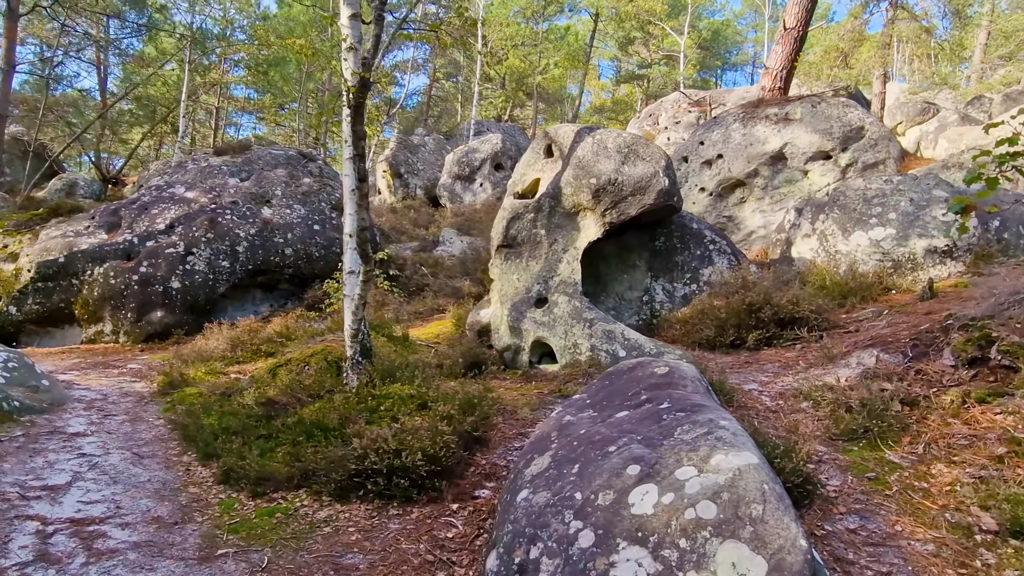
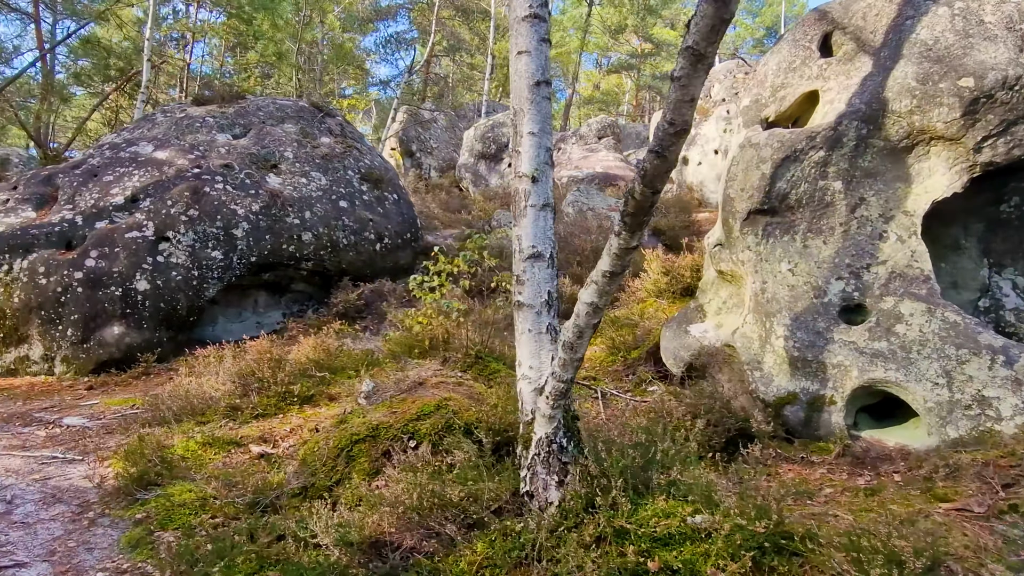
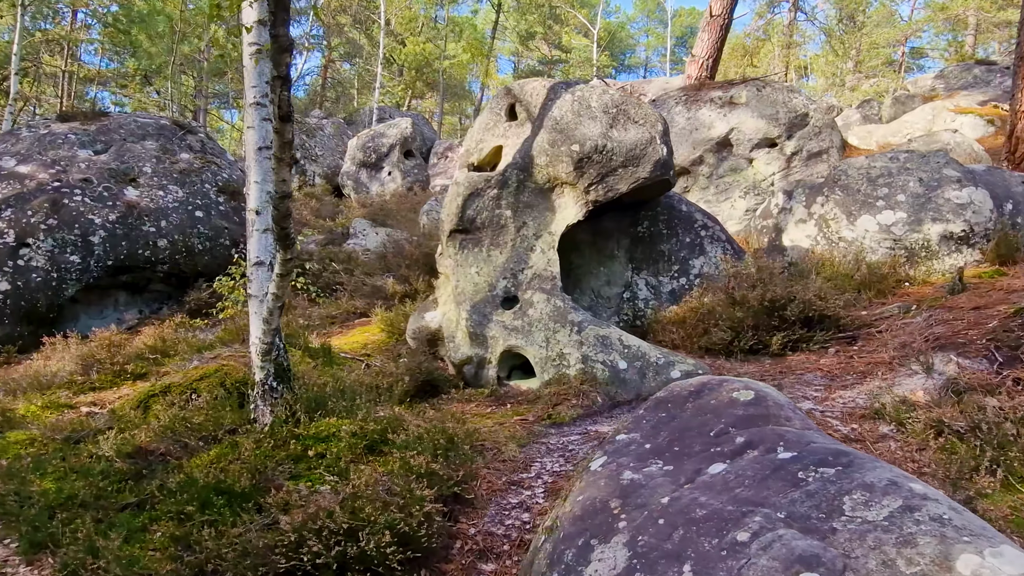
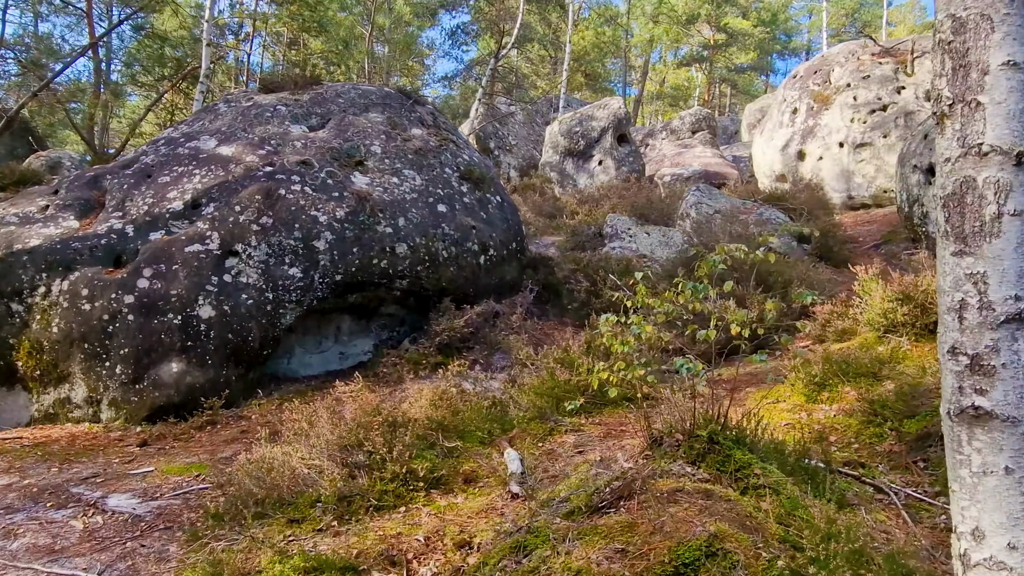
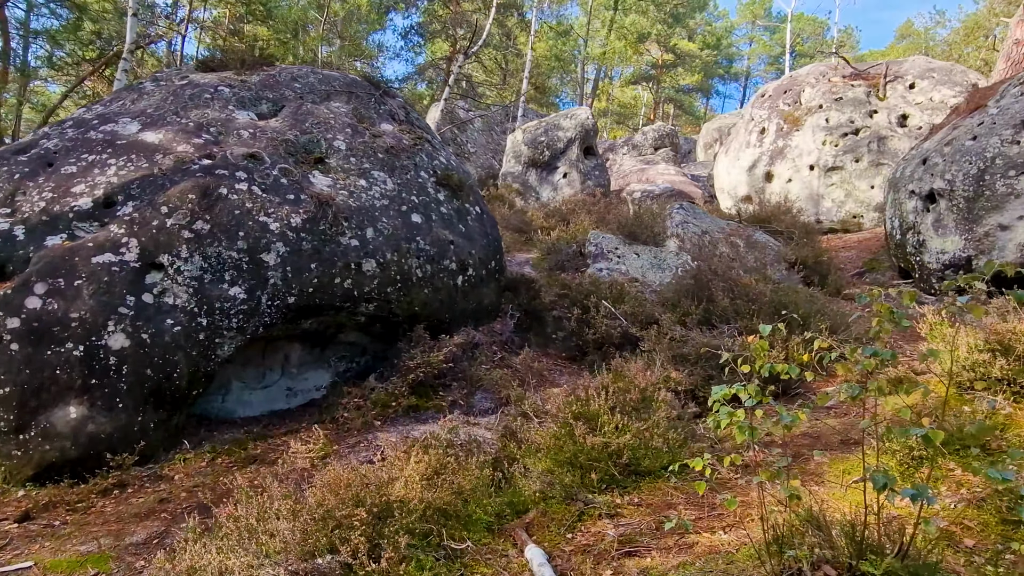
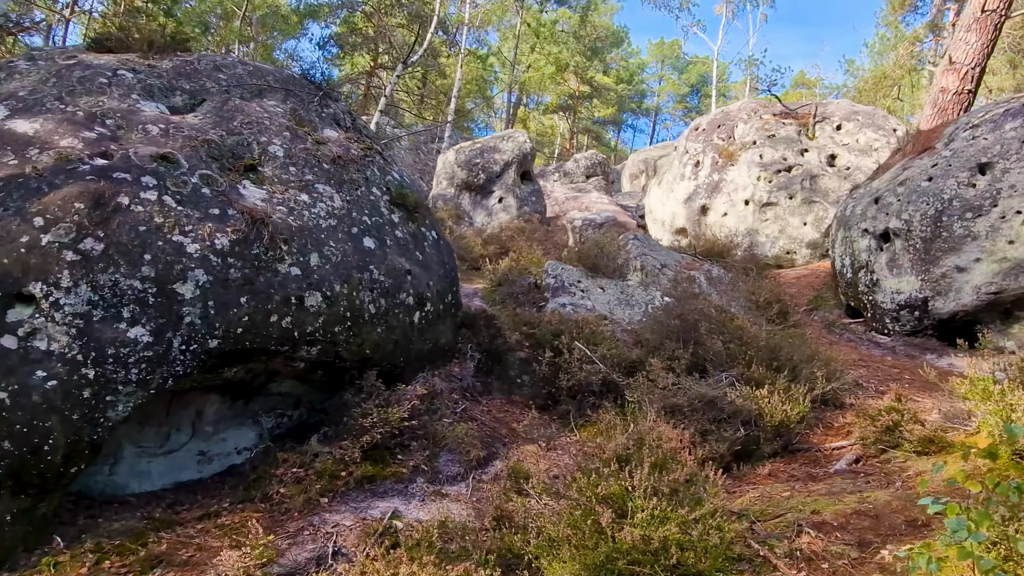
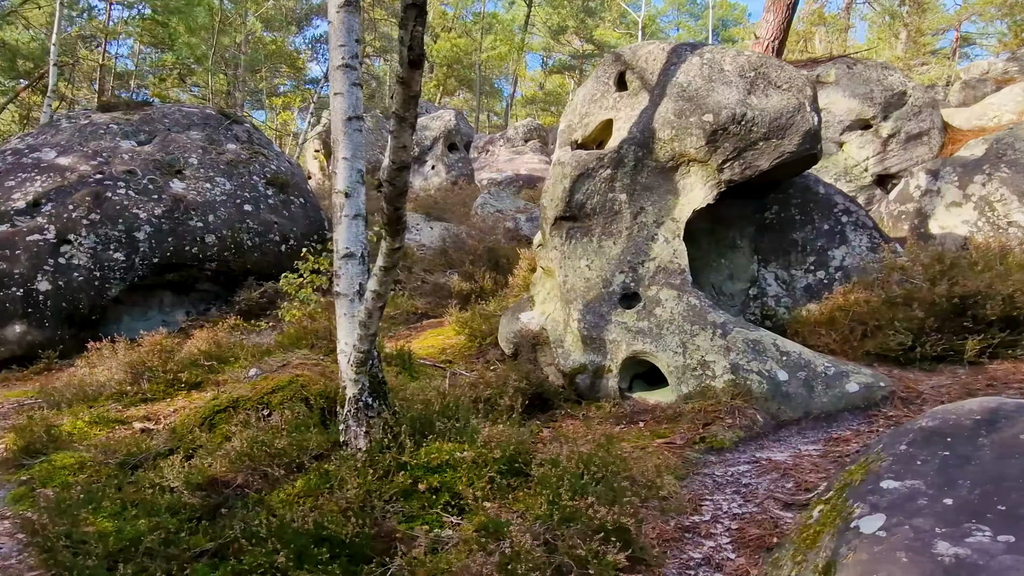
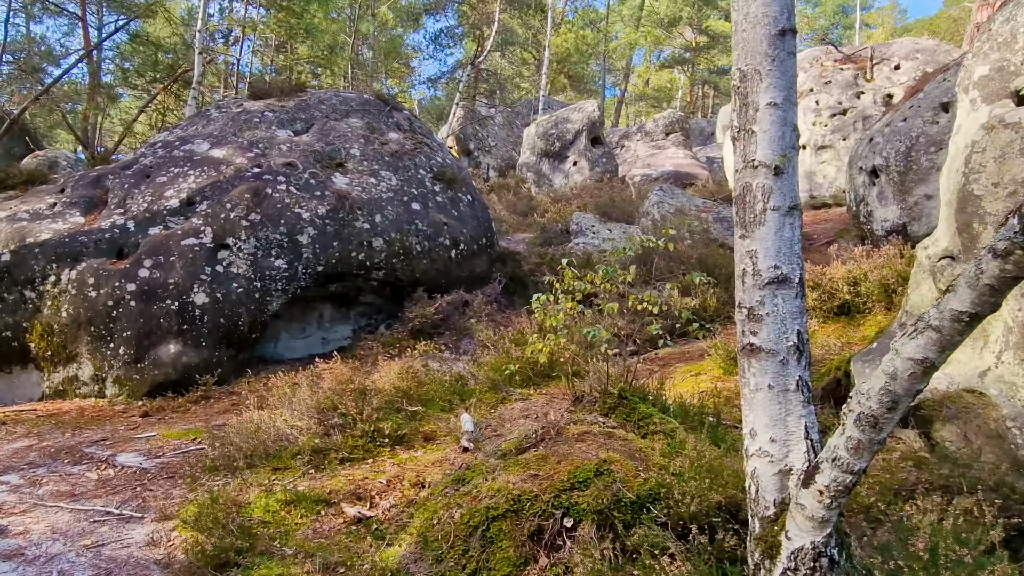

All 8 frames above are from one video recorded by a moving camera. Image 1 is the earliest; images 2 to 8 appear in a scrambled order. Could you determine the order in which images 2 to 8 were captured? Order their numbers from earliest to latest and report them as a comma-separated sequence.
3, 7, 2, 8, 4, 5, 6
